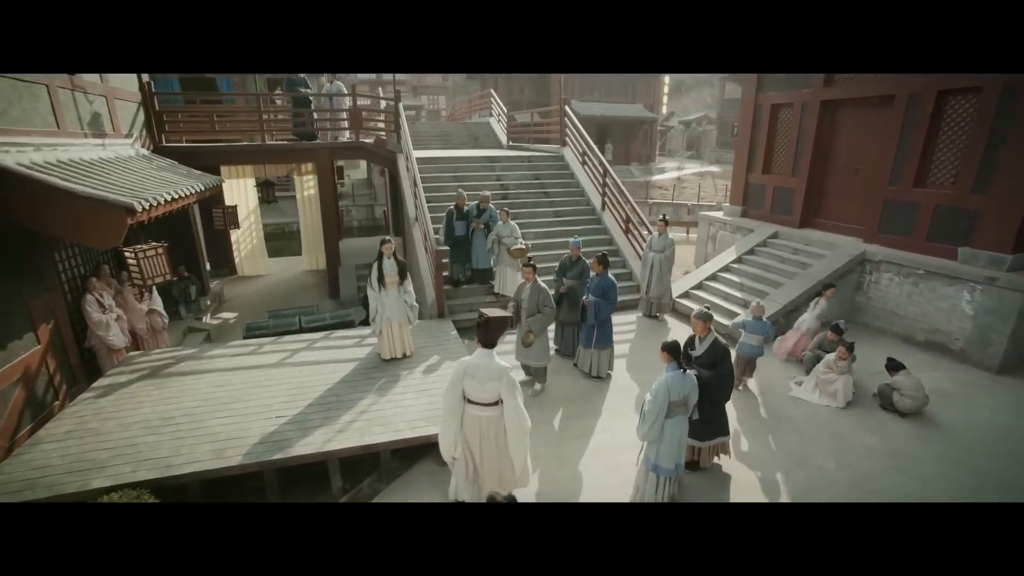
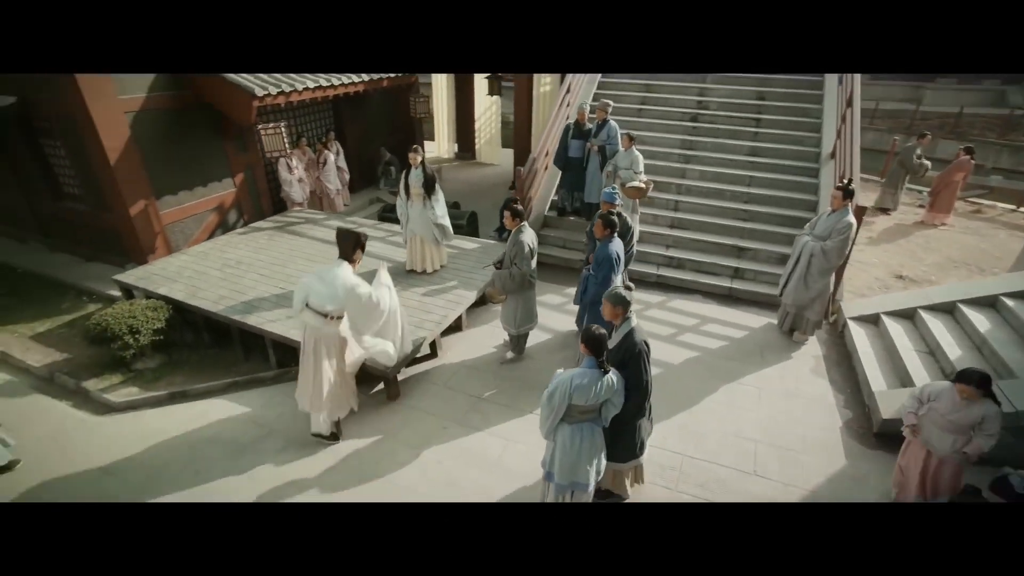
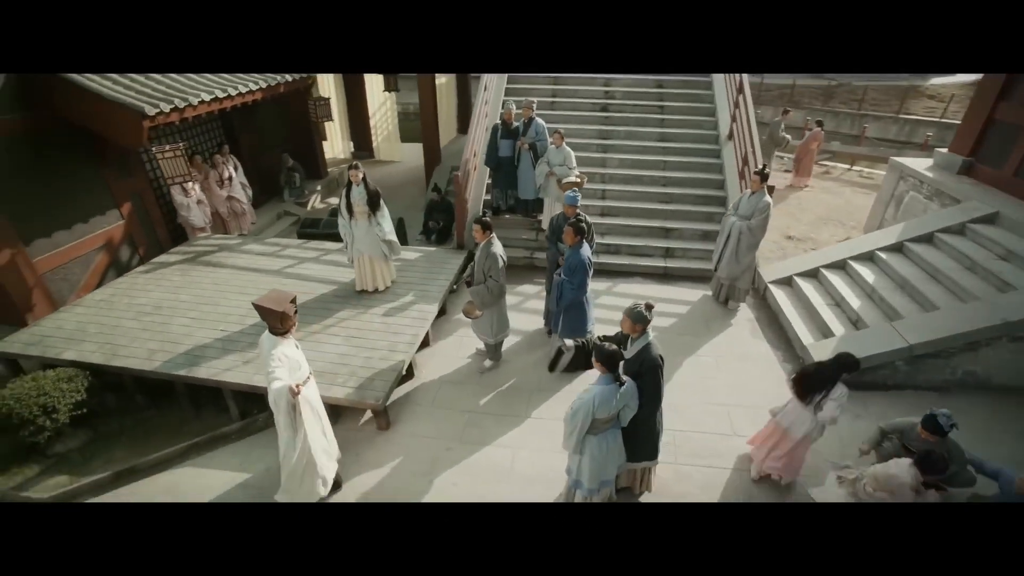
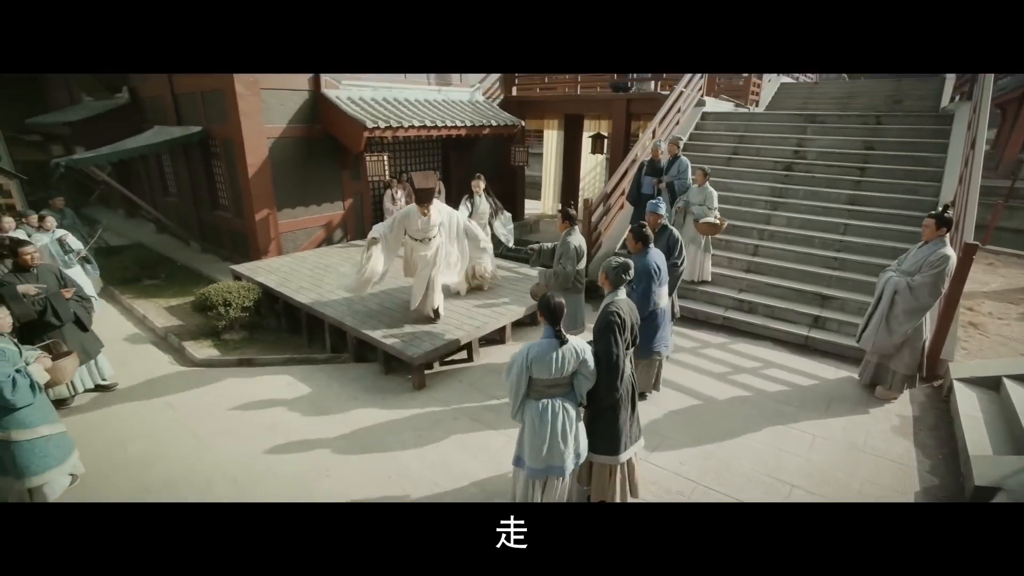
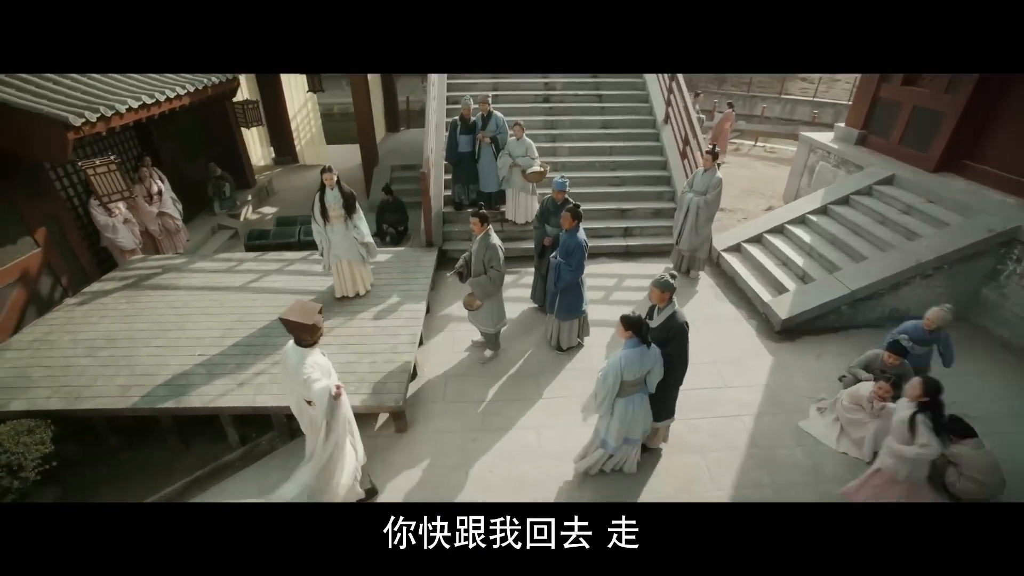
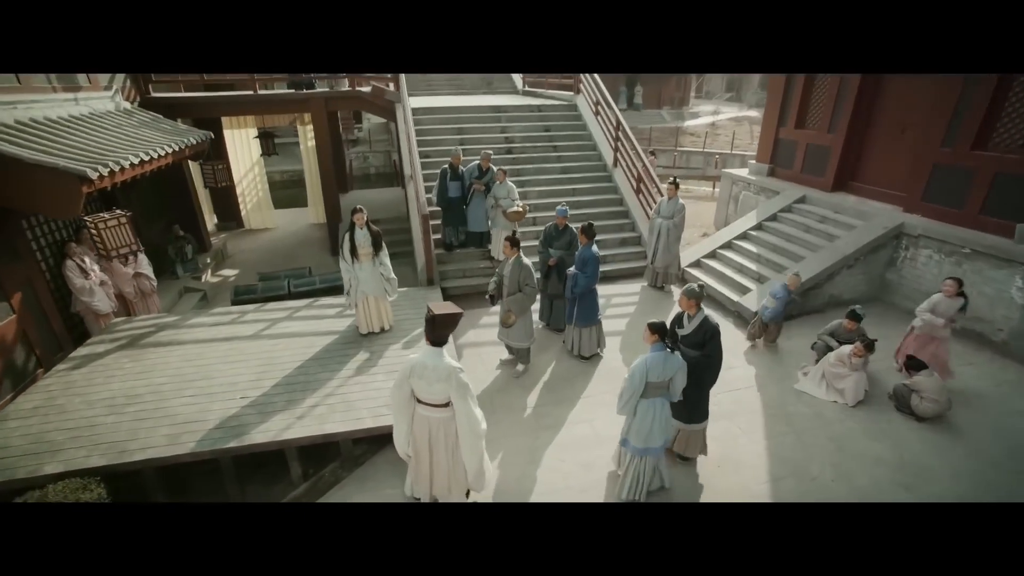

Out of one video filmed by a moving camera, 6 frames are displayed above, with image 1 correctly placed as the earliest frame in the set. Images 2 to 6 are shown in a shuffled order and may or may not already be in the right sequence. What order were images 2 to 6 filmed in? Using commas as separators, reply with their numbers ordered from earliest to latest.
6, 5, 3, 2, 4
